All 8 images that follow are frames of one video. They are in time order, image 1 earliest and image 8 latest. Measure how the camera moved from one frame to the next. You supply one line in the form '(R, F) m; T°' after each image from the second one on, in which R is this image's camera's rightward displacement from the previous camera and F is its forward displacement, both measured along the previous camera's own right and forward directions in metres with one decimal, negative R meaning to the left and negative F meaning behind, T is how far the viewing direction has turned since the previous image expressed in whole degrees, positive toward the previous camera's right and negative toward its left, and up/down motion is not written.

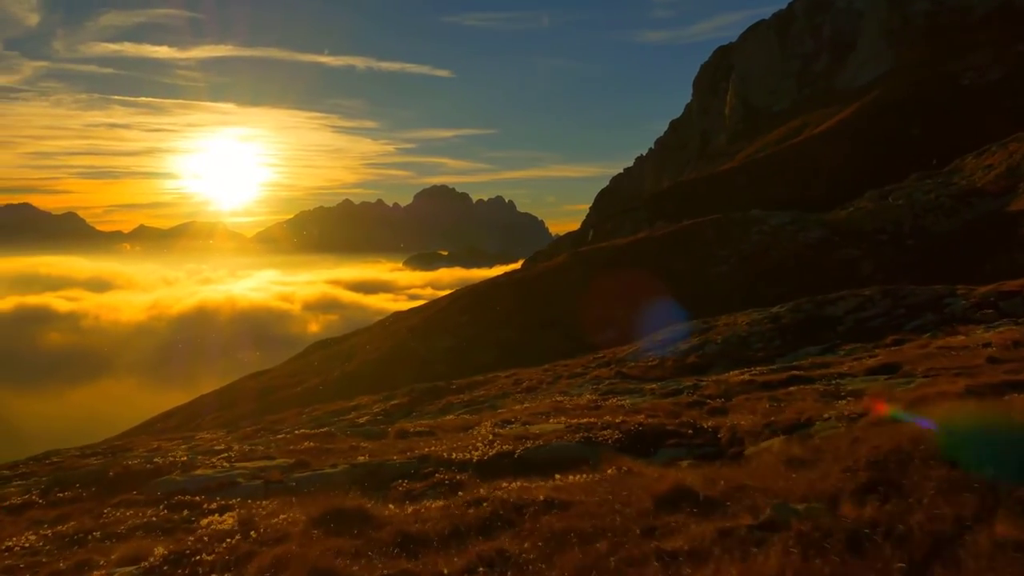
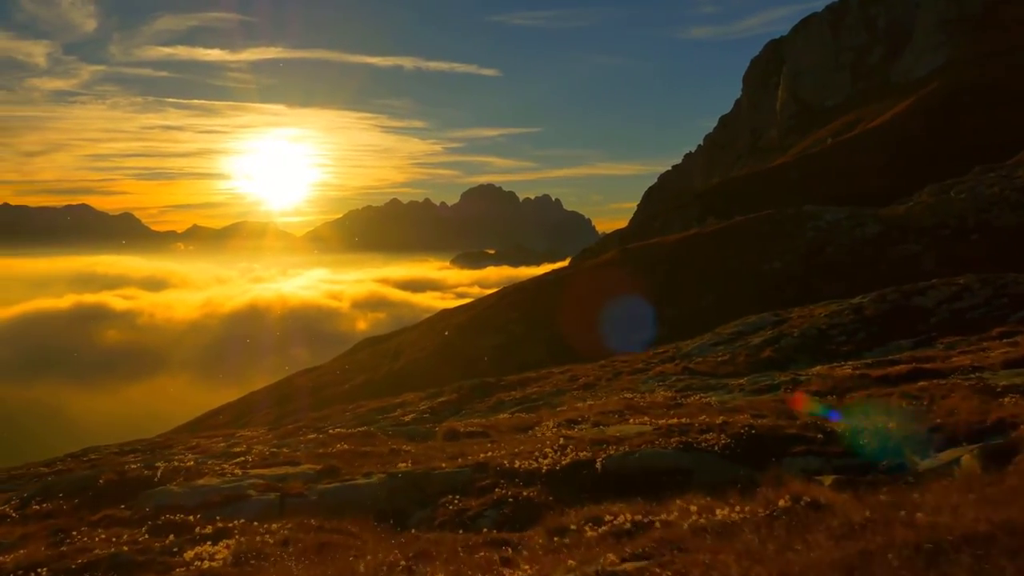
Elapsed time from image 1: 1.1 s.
(-0.5, +3.9) m; -3°
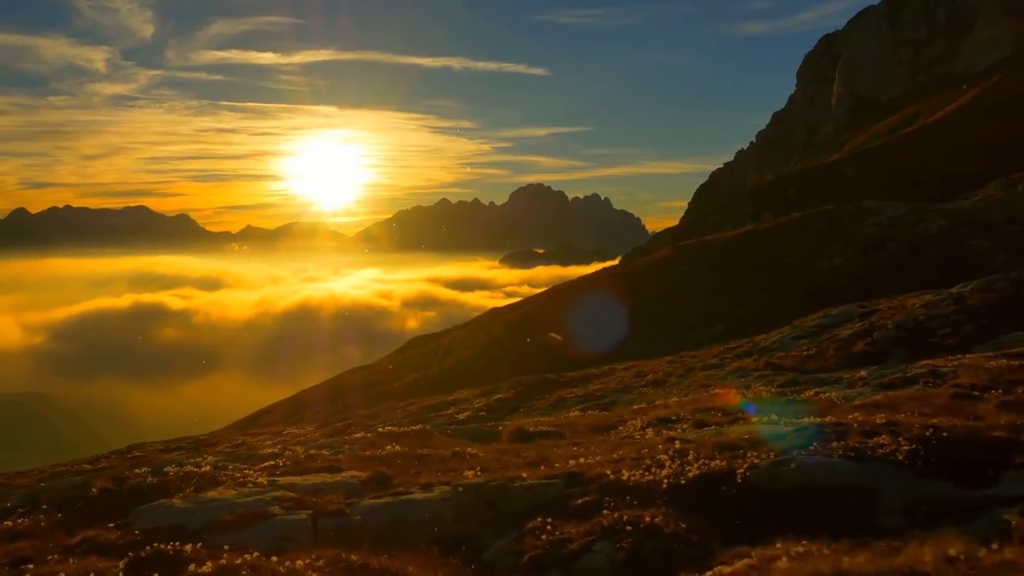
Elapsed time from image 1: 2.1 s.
(-0.7, +3.7) m; -3°
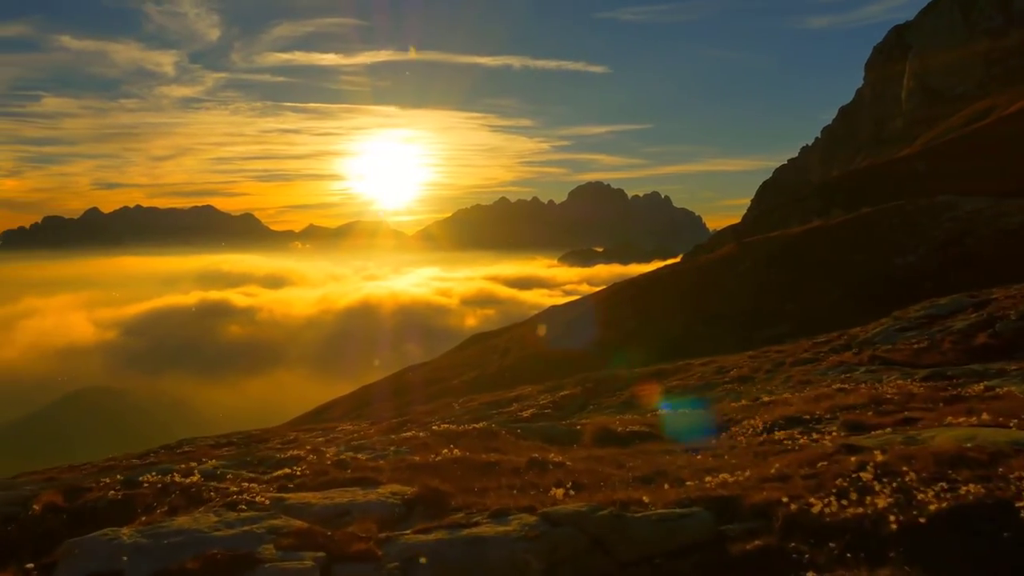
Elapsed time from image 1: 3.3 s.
(-0.5, +4.1) m; -4°
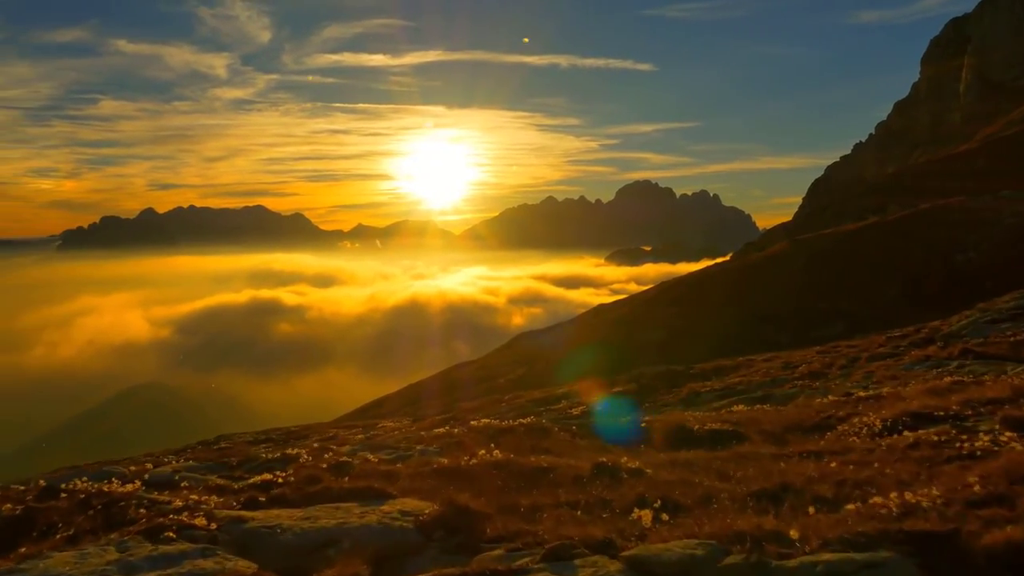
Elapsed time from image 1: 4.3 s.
(-0.1, +3.1) m; -3°
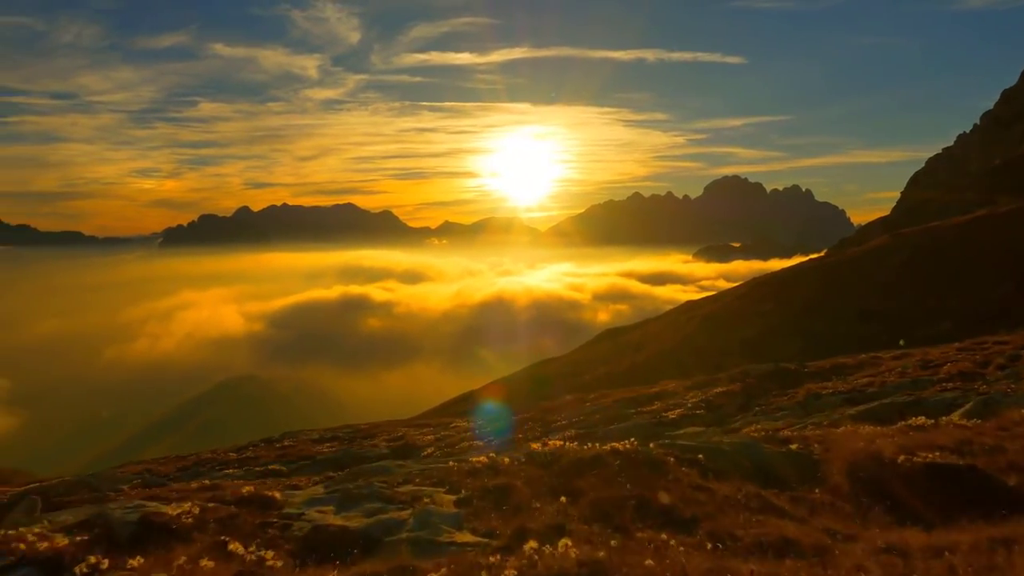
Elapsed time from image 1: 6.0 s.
(0.0, +5.6) m; -5°
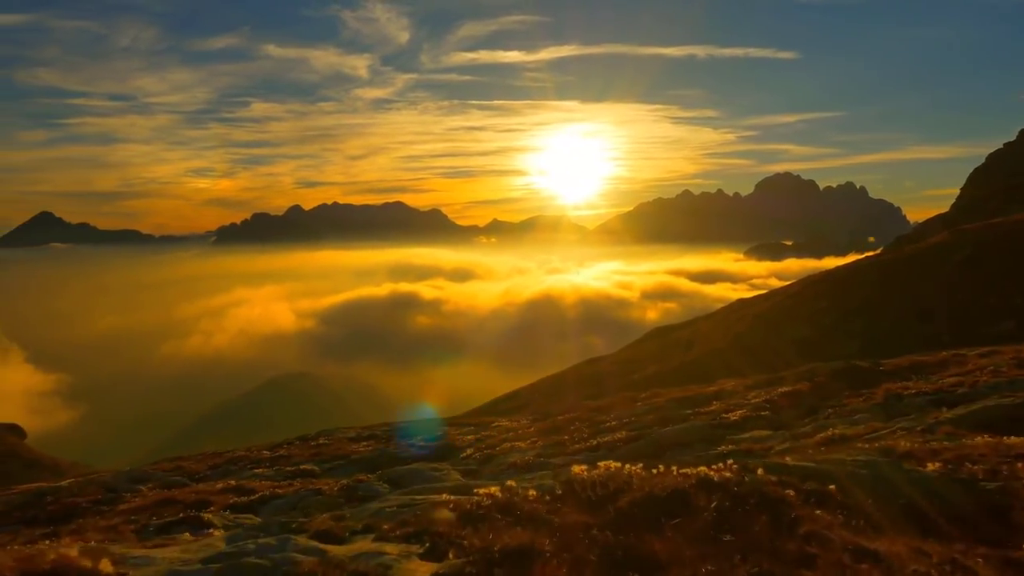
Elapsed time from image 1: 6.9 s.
(+0.1, +3.1) m; -3°
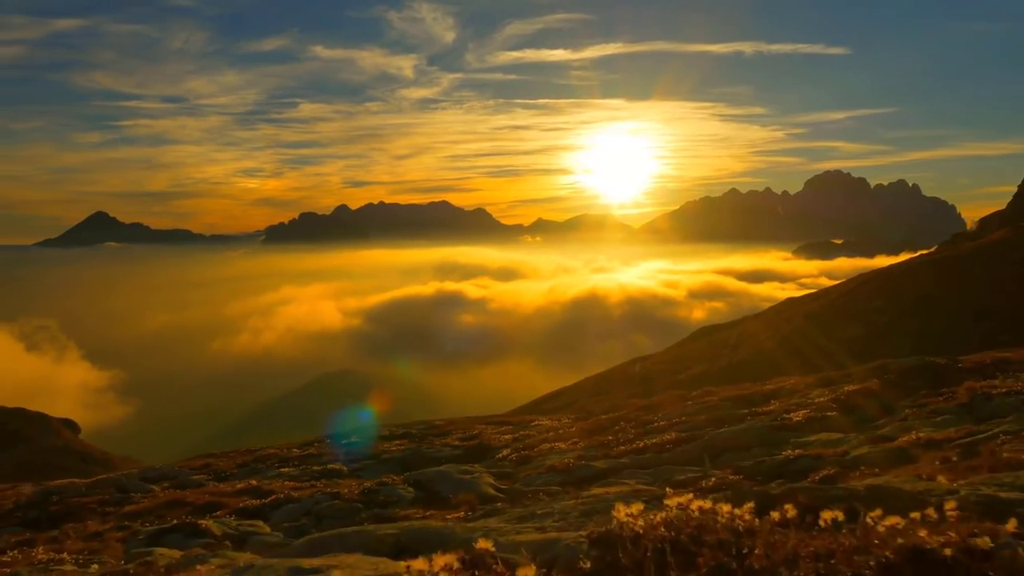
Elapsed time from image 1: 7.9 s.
(+0.2, +2.9) m; -3°
